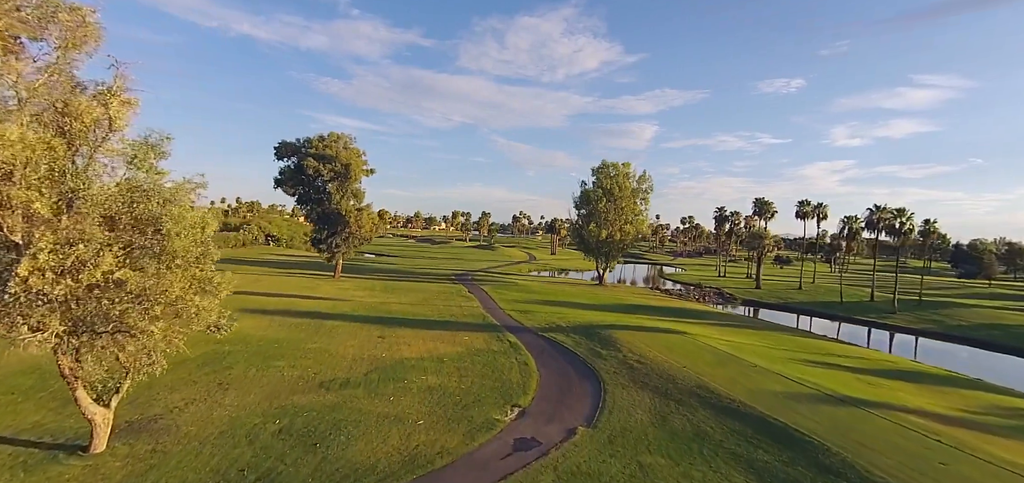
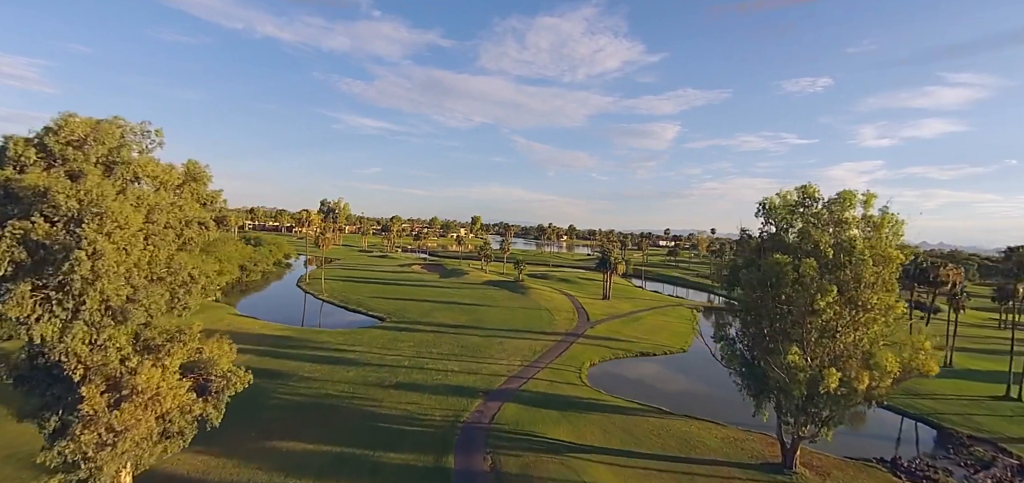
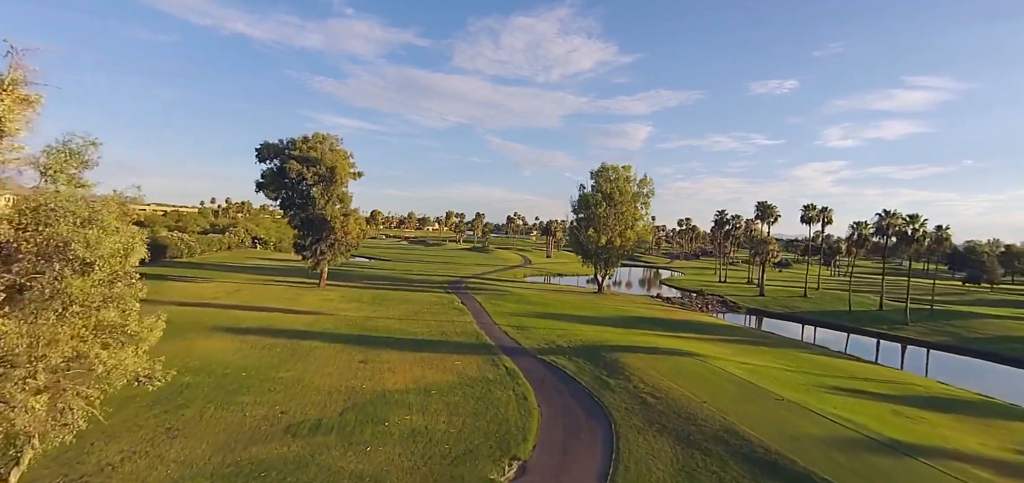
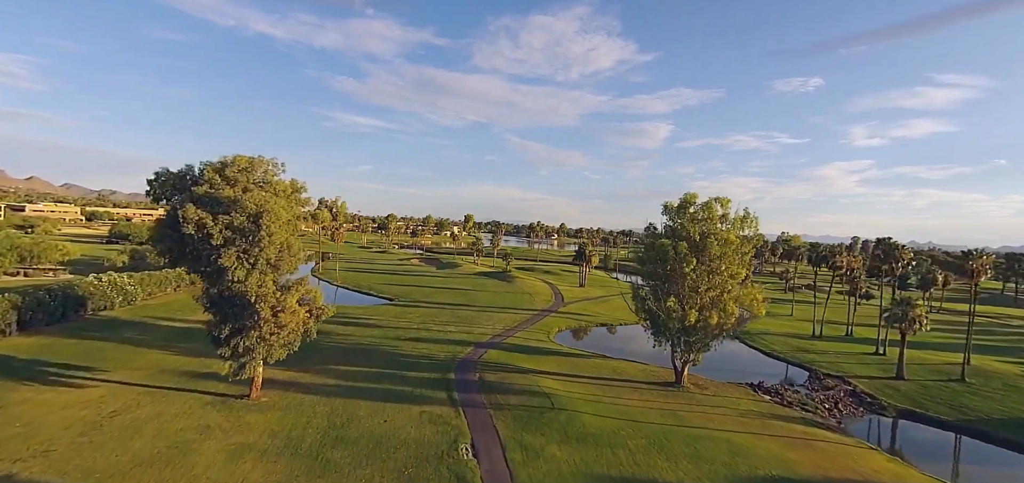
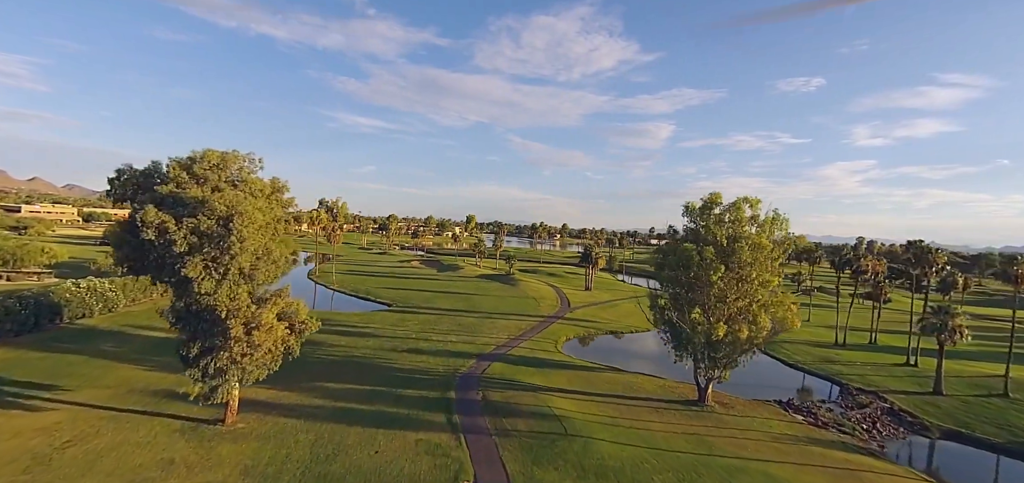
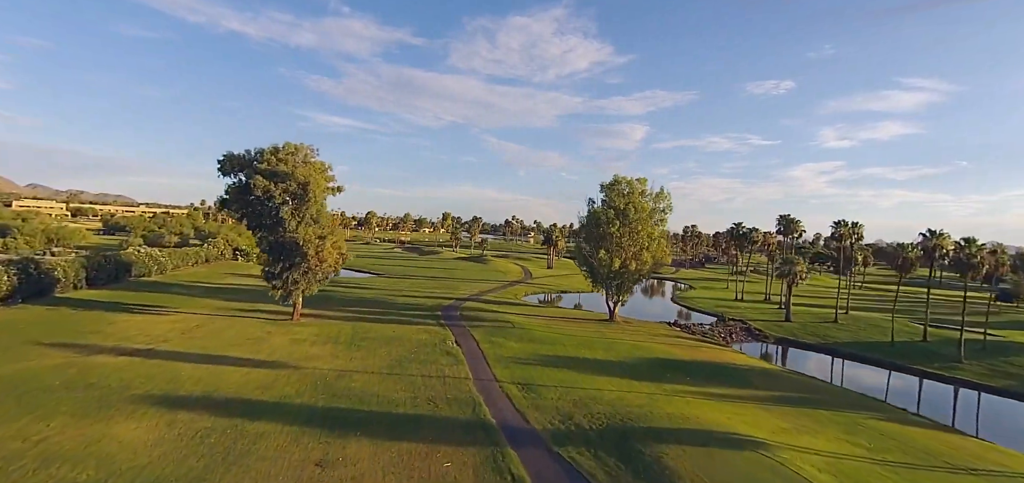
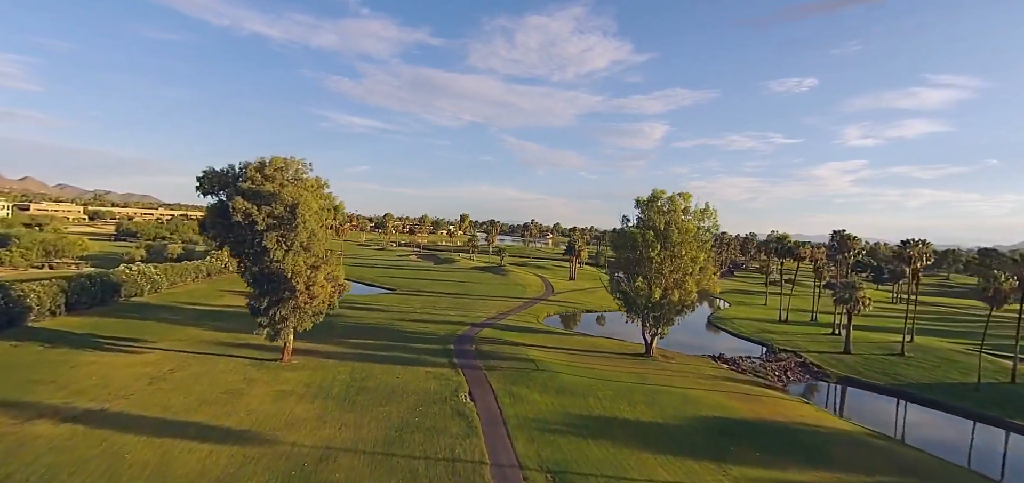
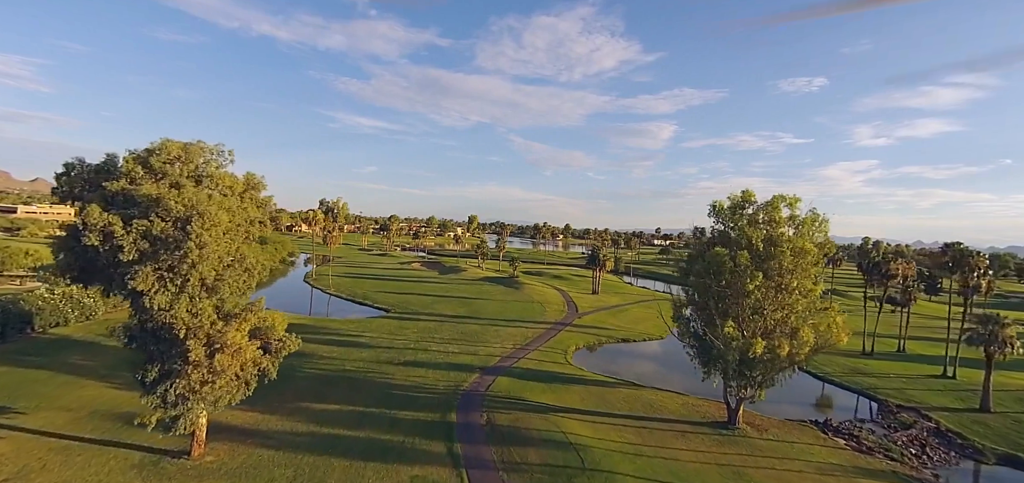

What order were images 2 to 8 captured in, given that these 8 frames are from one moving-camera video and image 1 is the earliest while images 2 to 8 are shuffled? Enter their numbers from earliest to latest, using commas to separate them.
3, 6, 7, 4, 5, 8, 2
